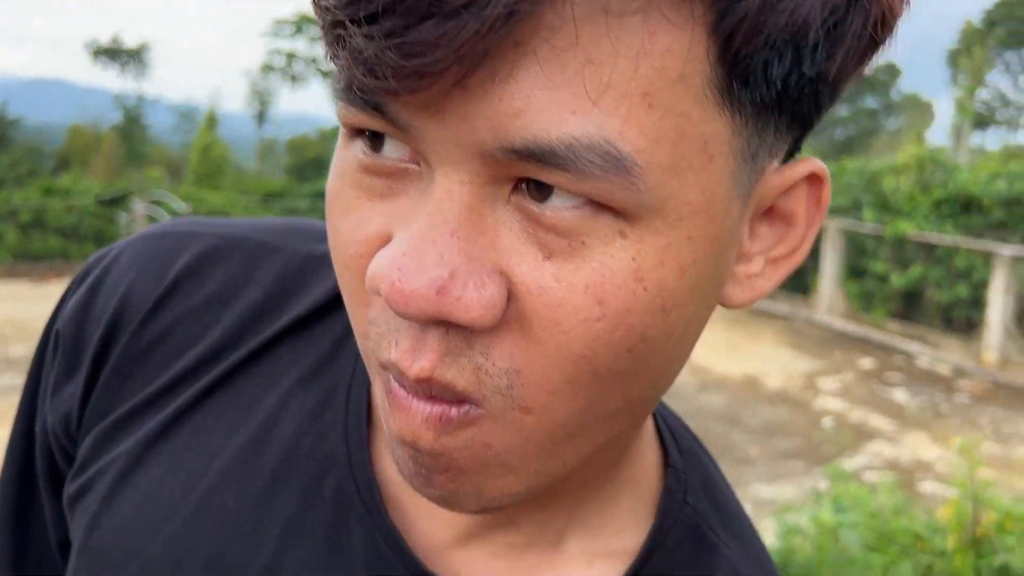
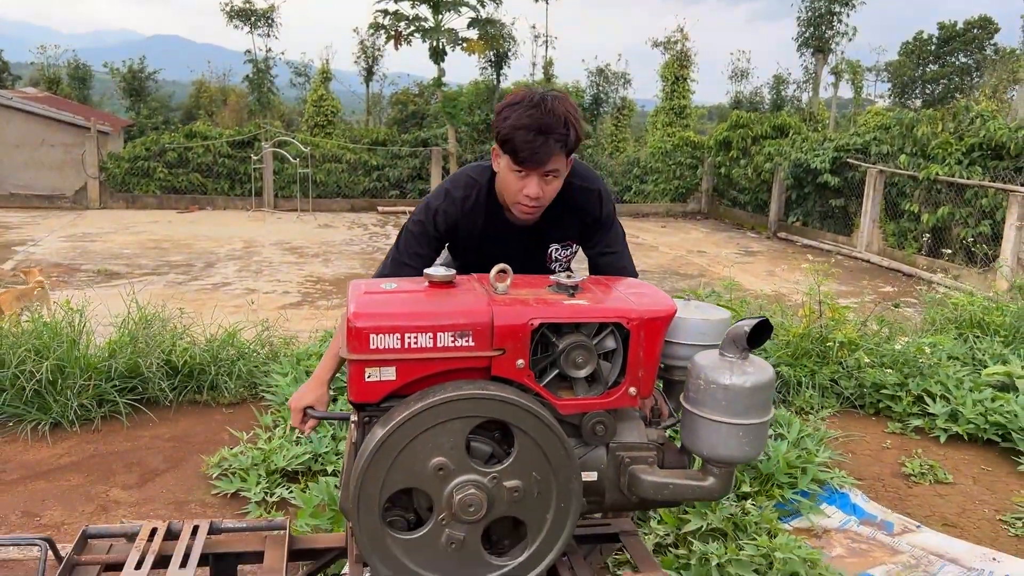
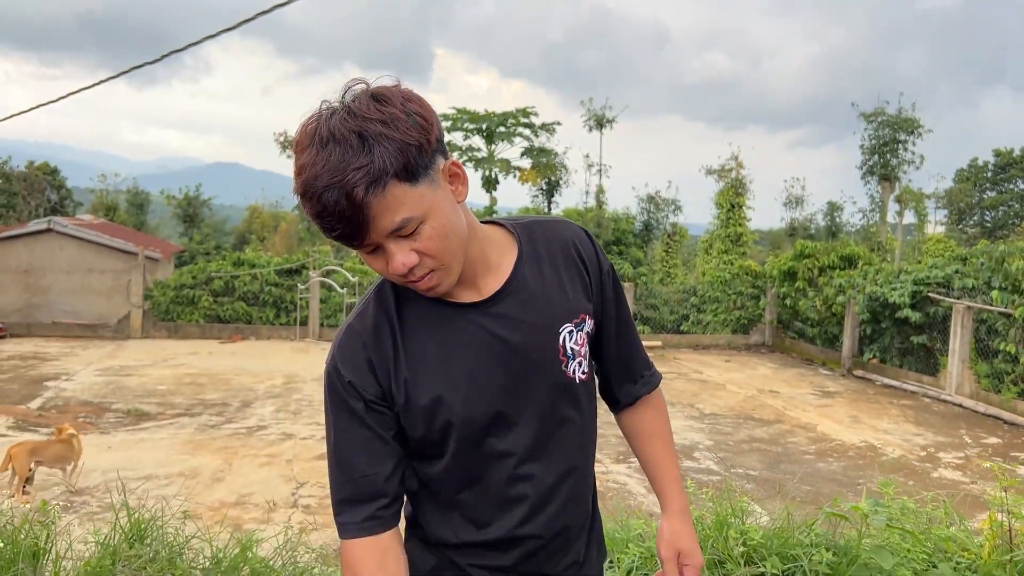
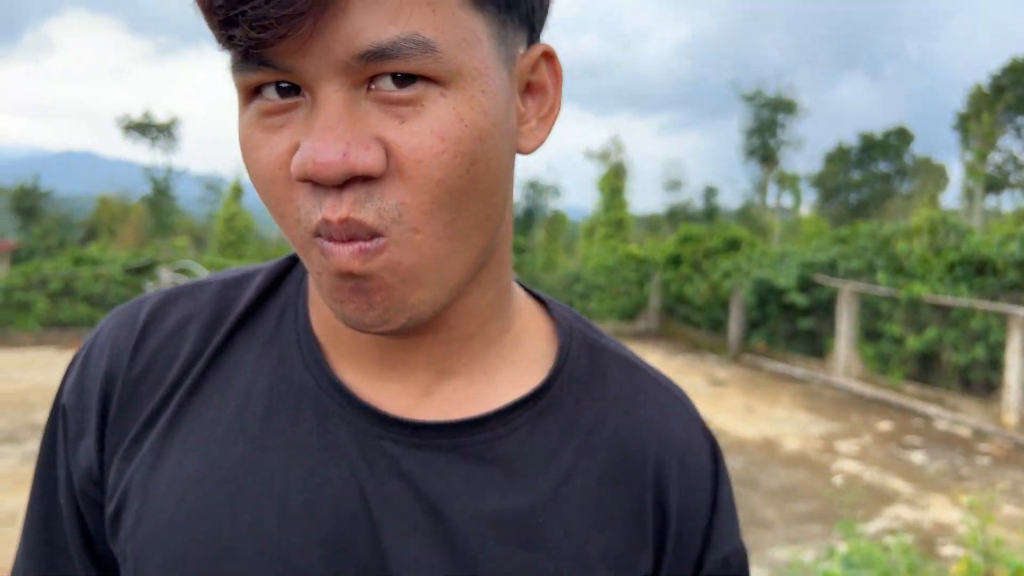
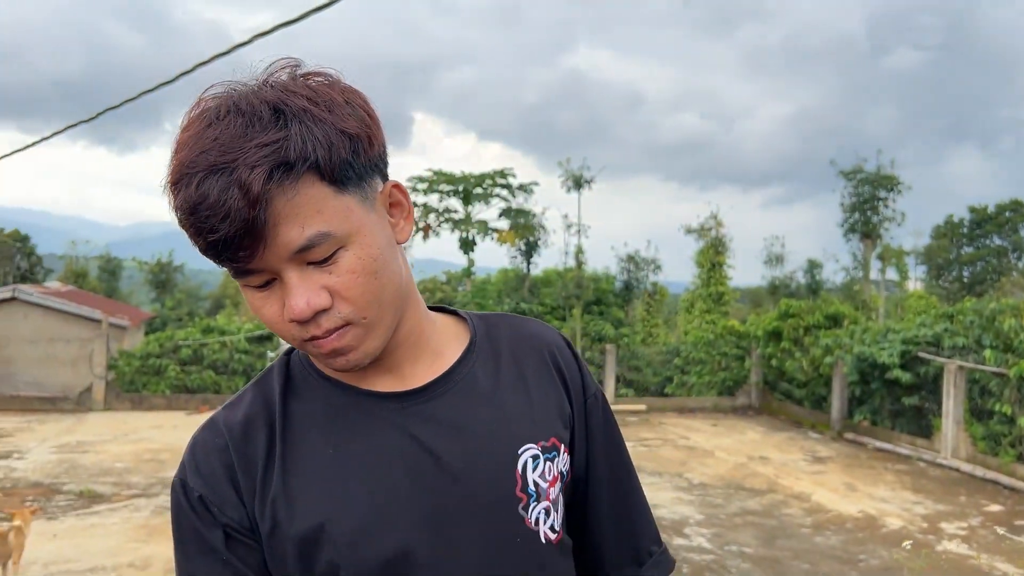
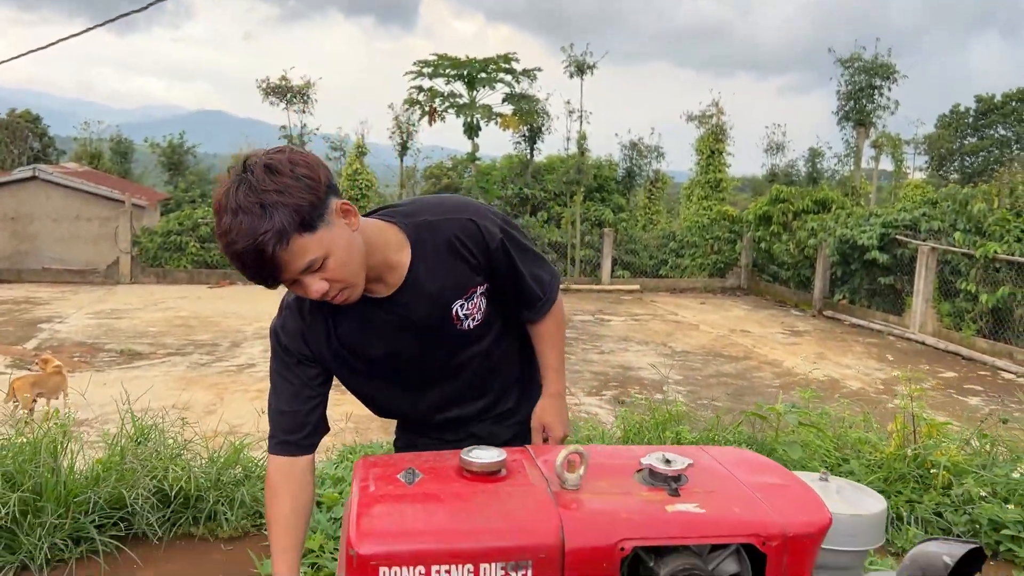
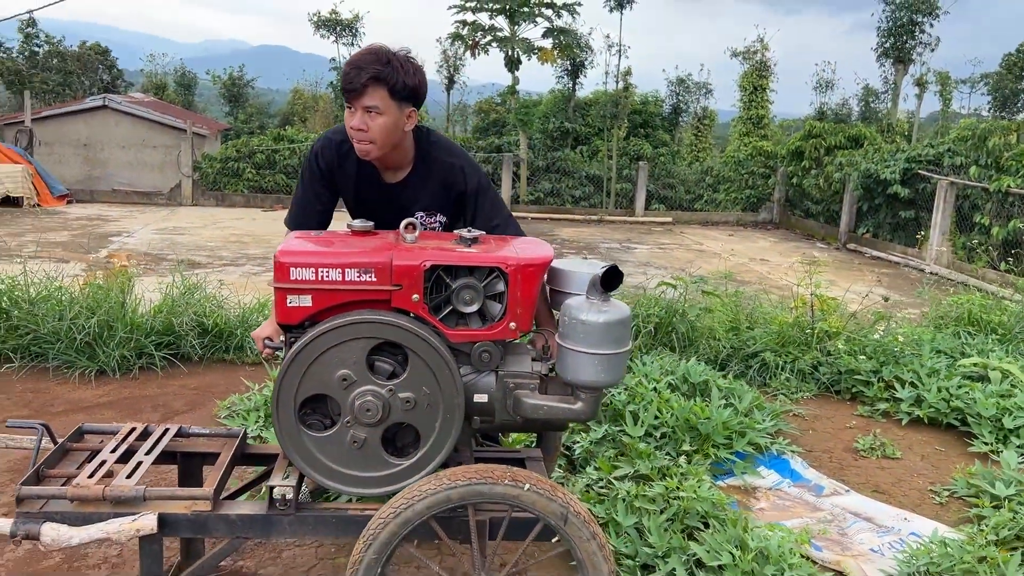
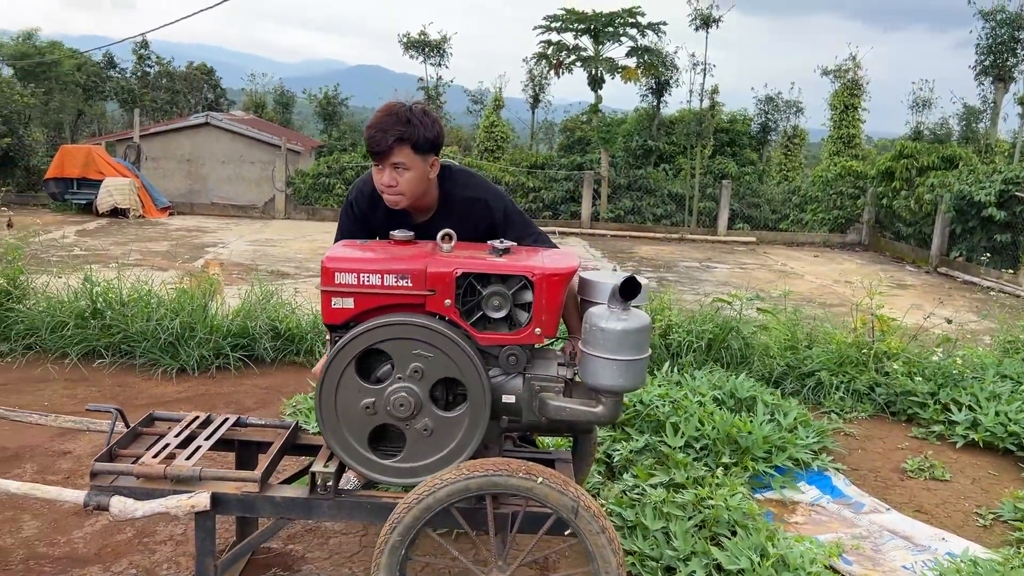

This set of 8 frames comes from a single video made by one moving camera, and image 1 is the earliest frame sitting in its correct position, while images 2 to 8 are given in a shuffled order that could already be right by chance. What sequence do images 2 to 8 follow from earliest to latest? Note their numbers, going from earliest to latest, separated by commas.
4, 5, 3, 6, 2, 7, 8
